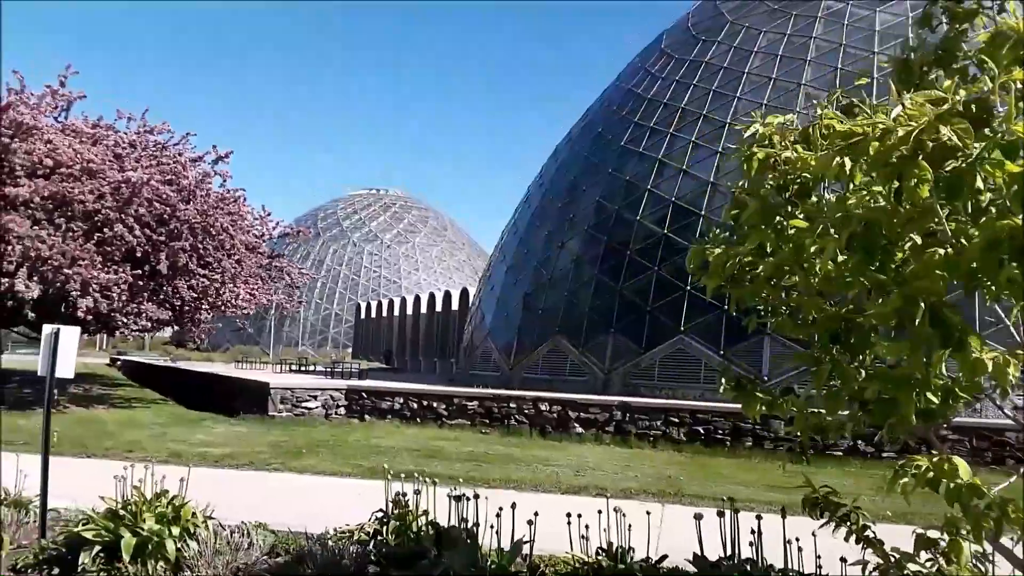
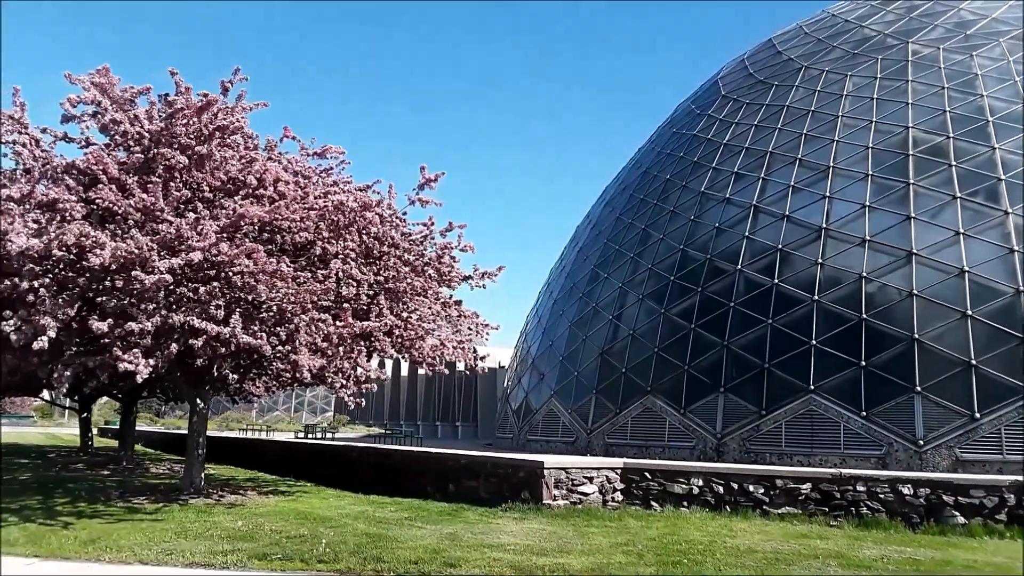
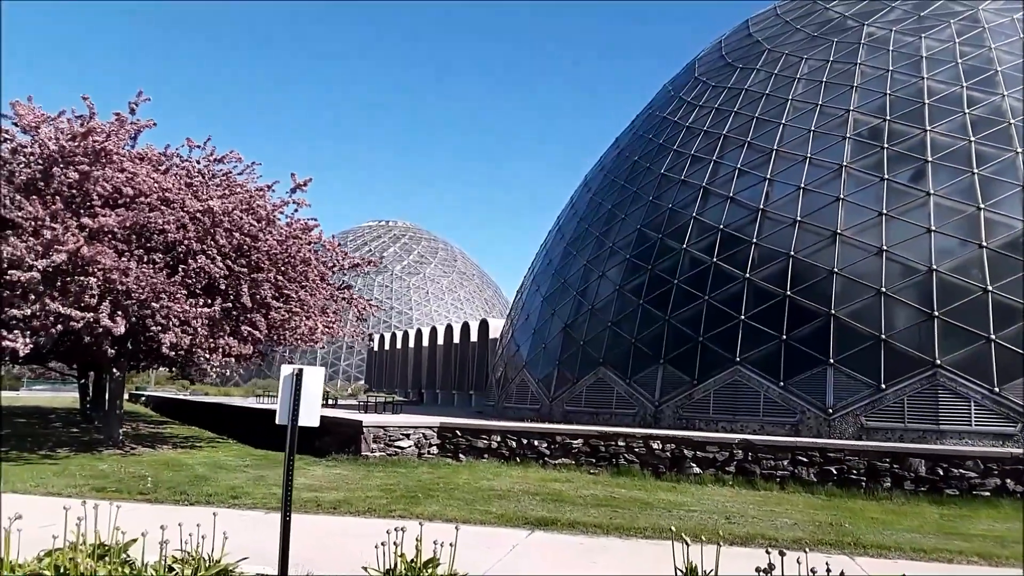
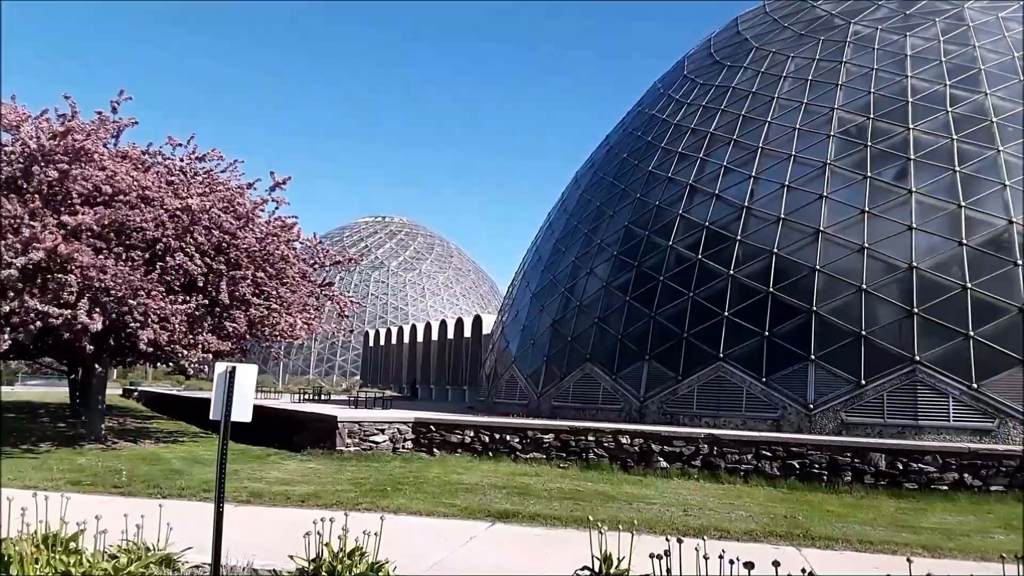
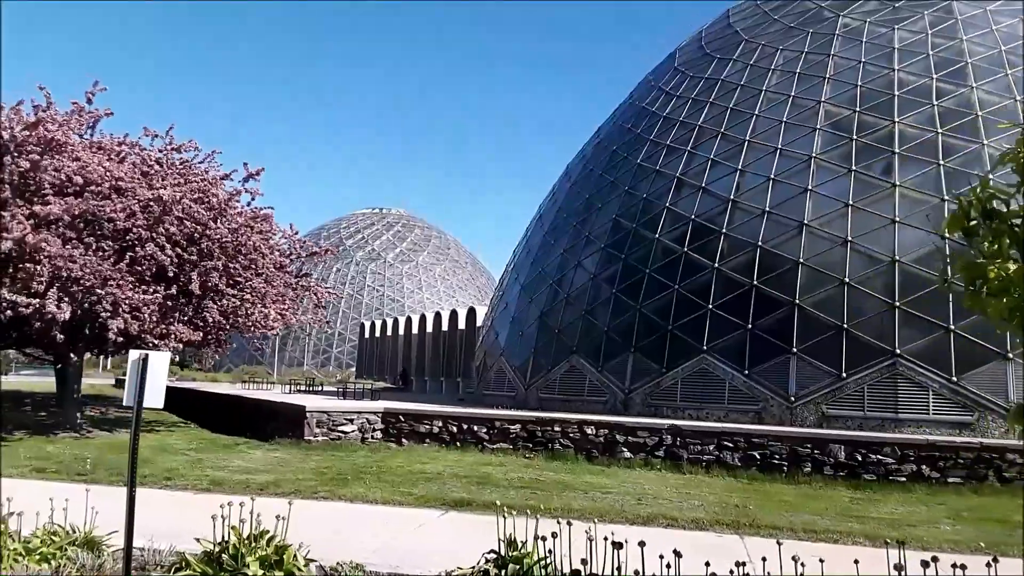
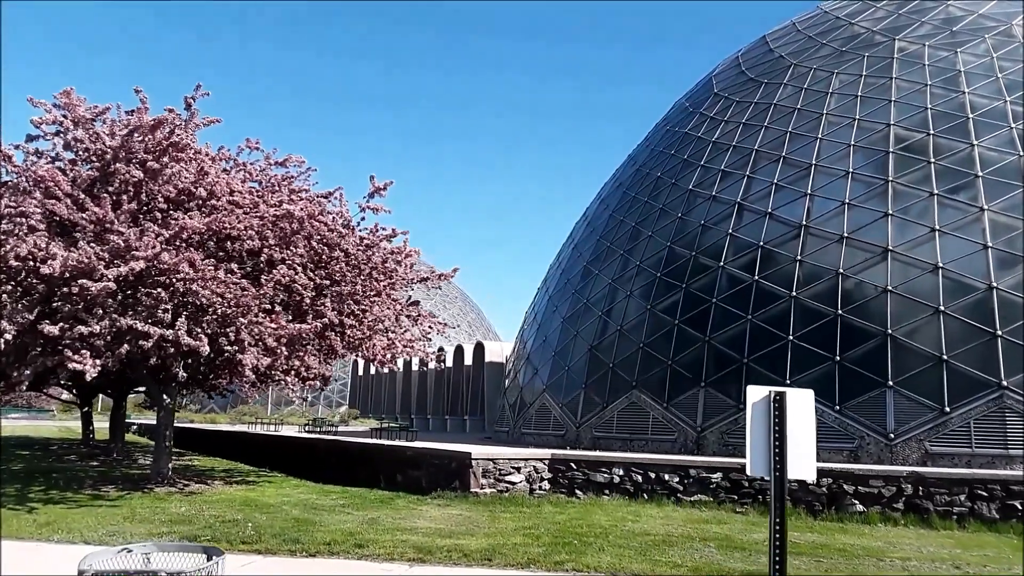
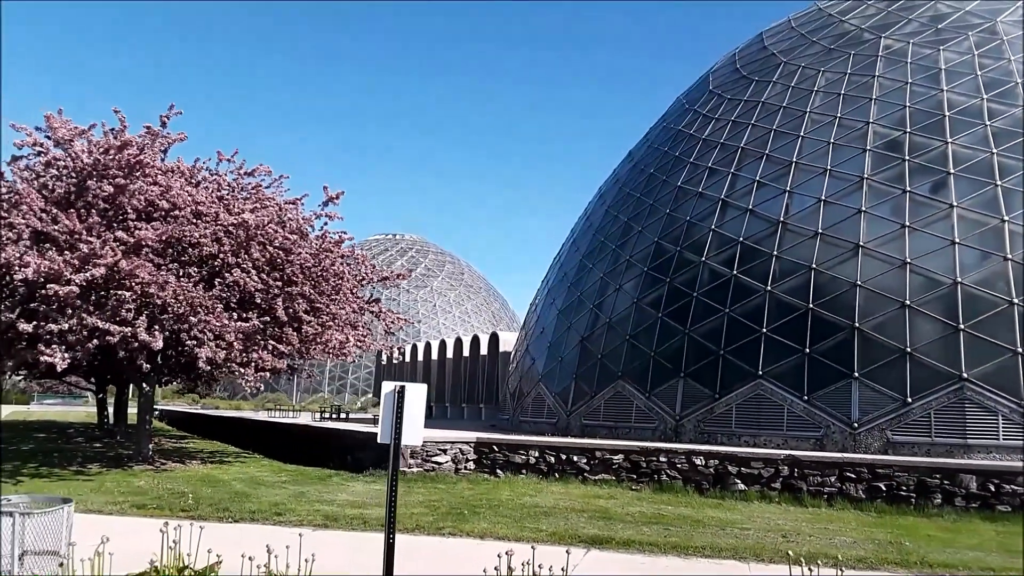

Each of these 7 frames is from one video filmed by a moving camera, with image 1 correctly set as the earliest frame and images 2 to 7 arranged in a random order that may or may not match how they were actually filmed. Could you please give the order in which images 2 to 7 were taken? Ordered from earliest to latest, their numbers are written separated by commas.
5, 4, 3, 7, 6, 2
